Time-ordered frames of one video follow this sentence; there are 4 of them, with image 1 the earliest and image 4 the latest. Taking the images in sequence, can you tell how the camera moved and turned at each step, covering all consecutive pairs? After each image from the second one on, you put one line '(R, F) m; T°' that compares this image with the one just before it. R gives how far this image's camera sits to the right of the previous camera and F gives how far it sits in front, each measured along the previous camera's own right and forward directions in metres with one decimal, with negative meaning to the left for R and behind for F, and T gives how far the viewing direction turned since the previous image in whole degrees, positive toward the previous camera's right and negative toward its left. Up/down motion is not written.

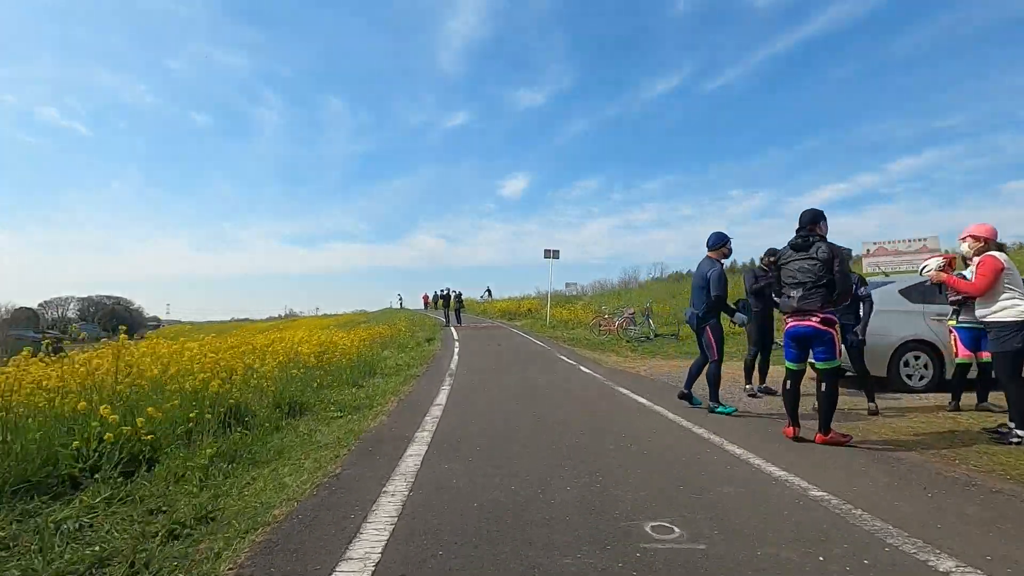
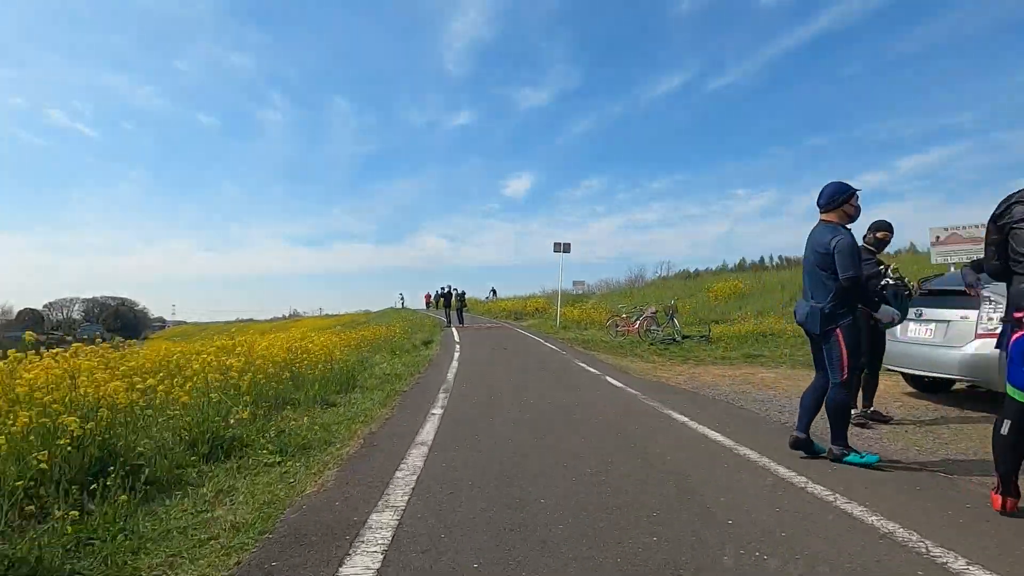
(0.0, +1.0) m; 0°
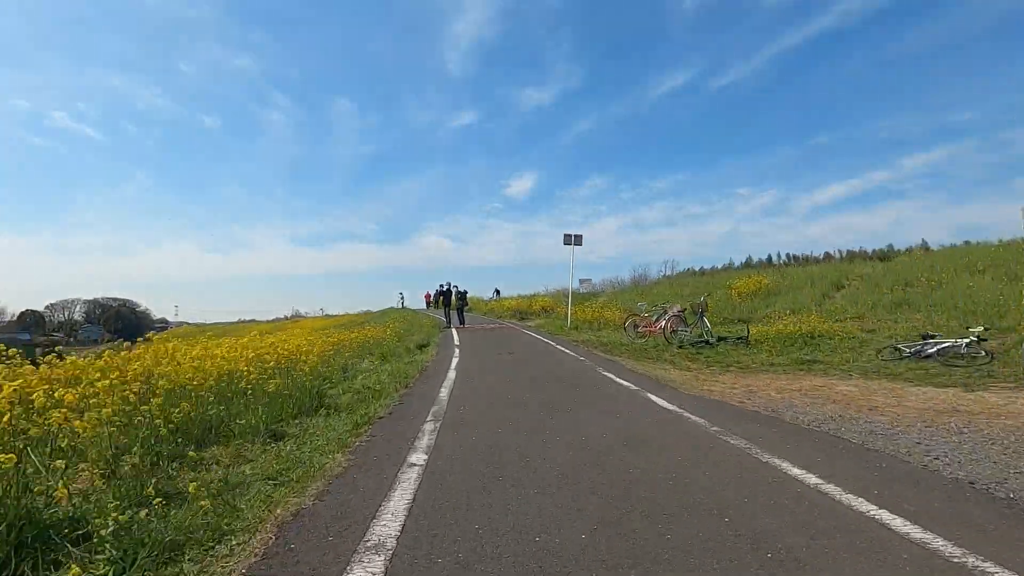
(-0.1, +1.0) m; 0°
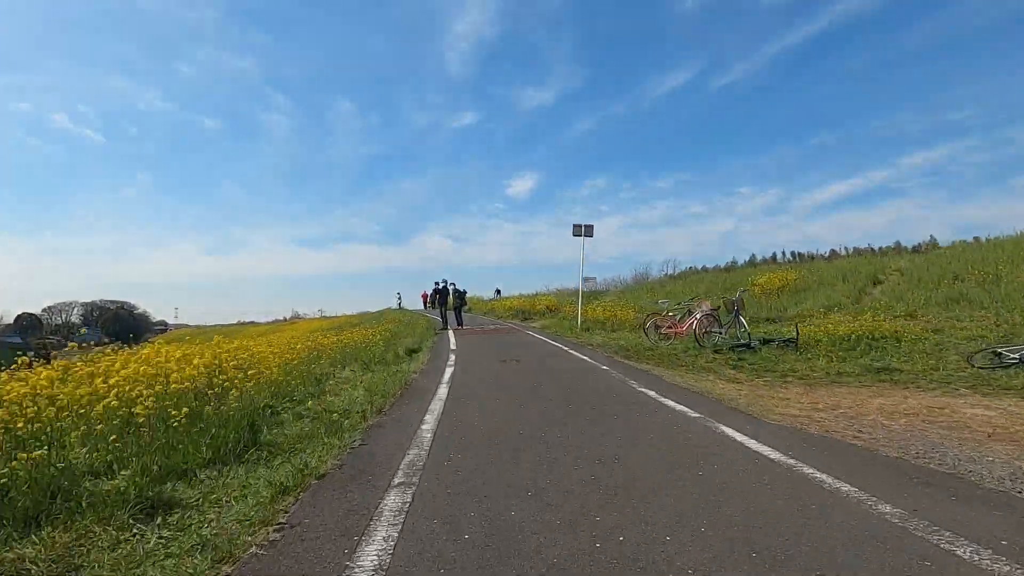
(0.0, +1.0) m; 0°
